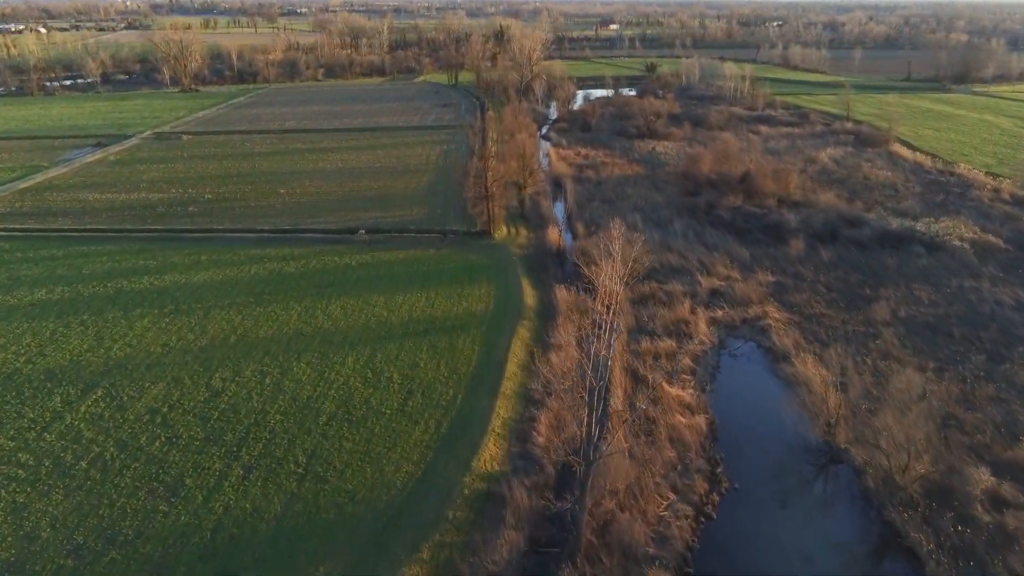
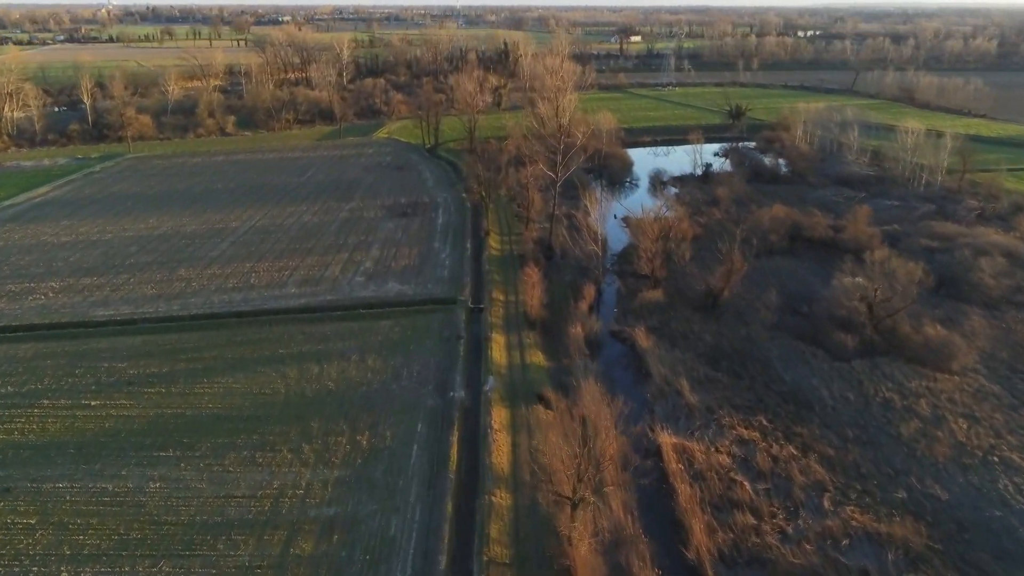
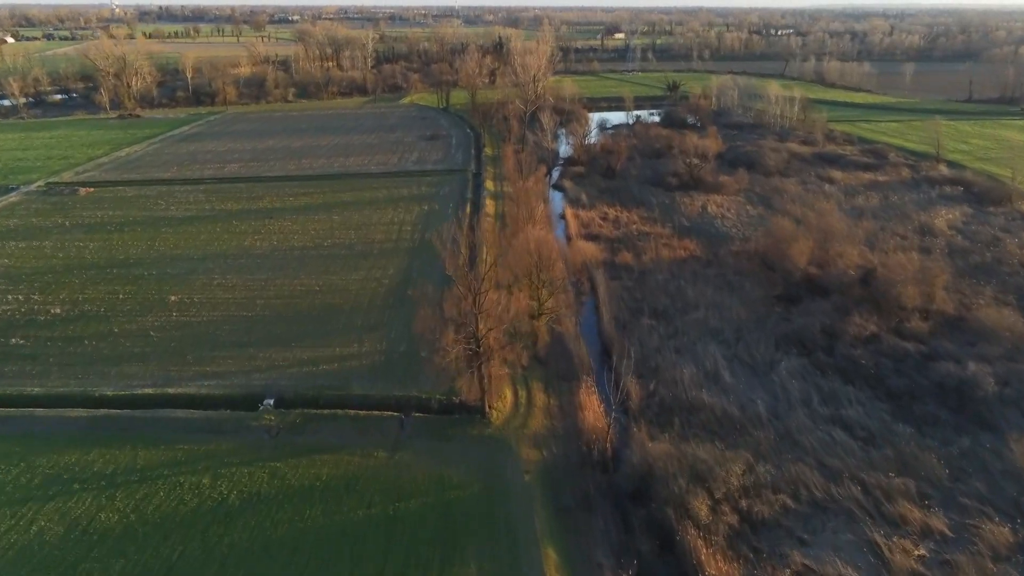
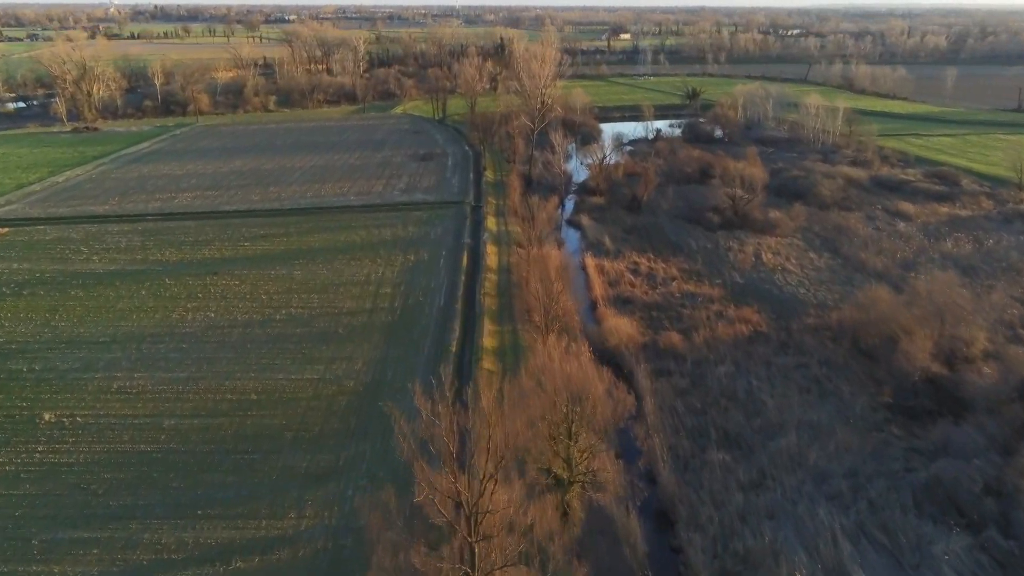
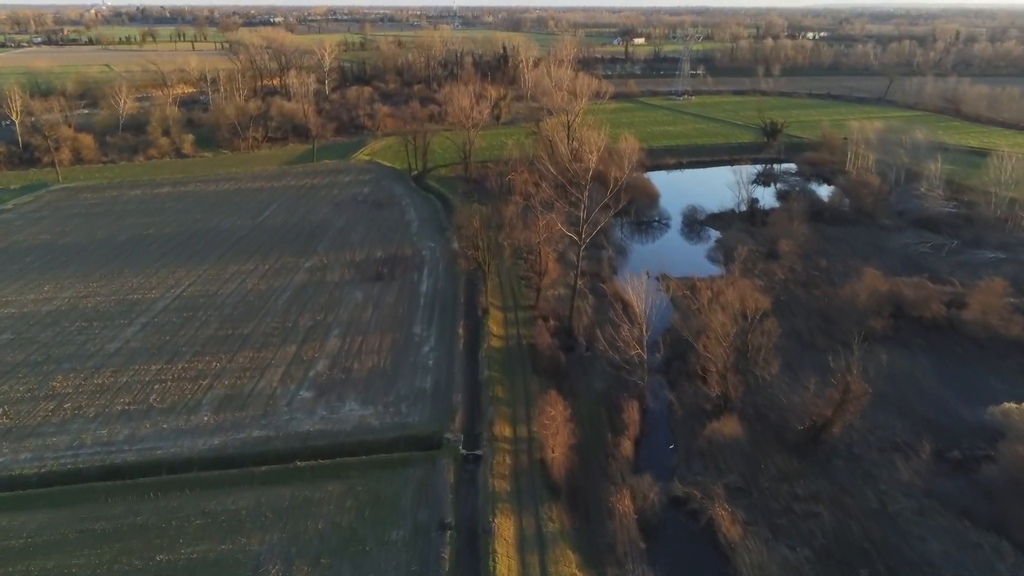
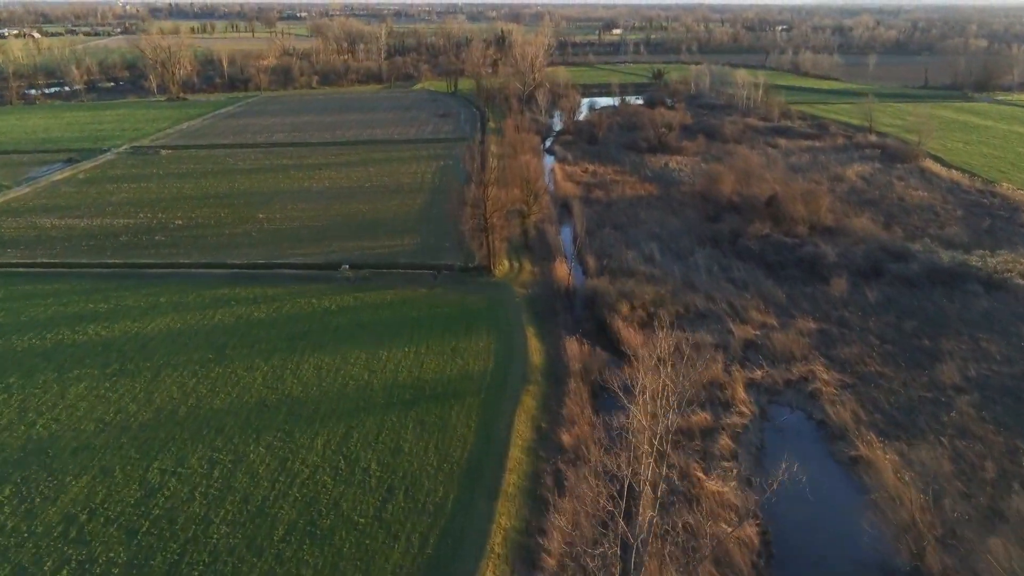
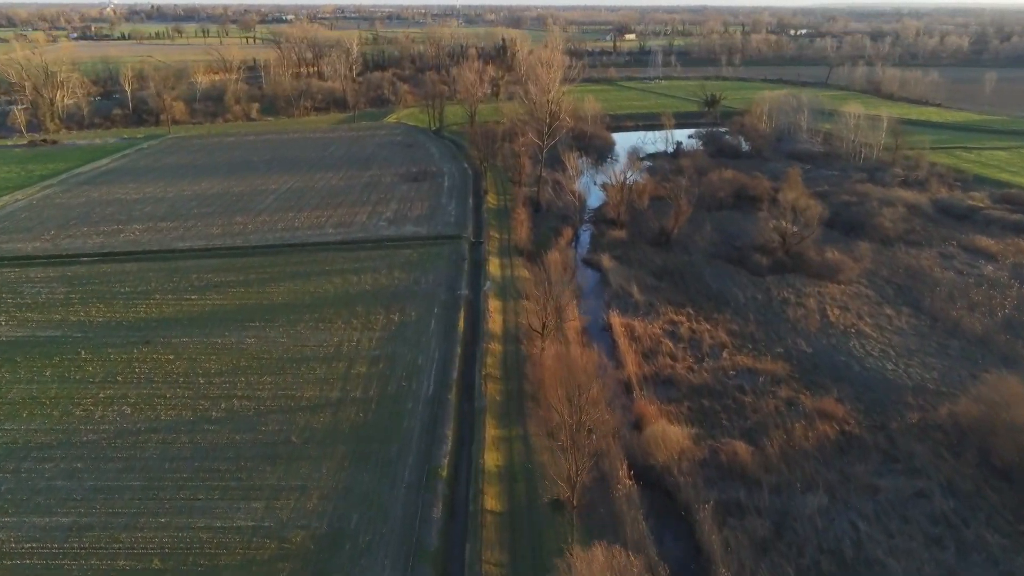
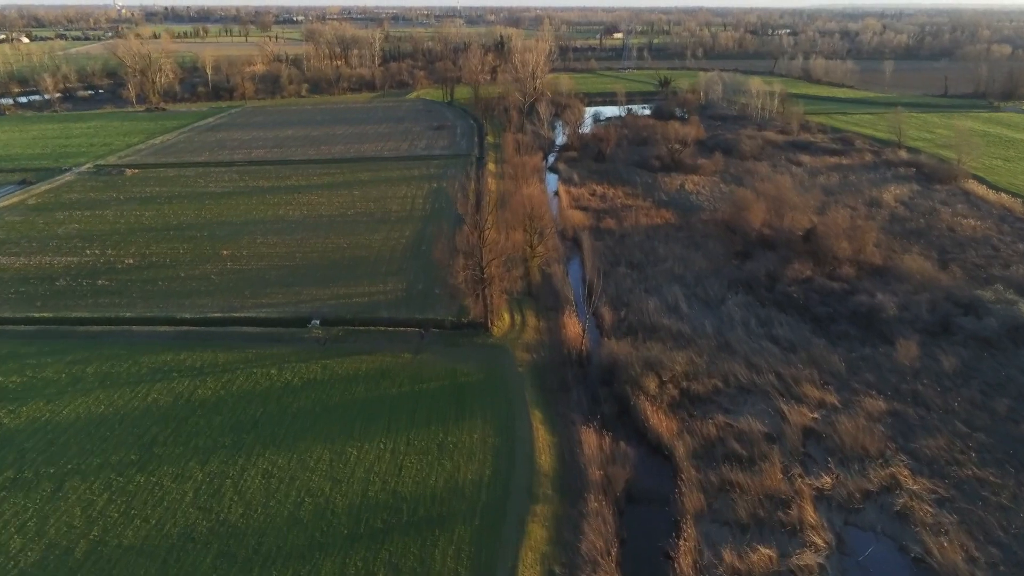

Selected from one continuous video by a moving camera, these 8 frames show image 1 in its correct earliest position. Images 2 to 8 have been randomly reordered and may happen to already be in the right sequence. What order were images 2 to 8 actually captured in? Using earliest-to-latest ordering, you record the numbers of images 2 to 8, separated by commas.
6, 8, 3, 4, 7, 2, 5
